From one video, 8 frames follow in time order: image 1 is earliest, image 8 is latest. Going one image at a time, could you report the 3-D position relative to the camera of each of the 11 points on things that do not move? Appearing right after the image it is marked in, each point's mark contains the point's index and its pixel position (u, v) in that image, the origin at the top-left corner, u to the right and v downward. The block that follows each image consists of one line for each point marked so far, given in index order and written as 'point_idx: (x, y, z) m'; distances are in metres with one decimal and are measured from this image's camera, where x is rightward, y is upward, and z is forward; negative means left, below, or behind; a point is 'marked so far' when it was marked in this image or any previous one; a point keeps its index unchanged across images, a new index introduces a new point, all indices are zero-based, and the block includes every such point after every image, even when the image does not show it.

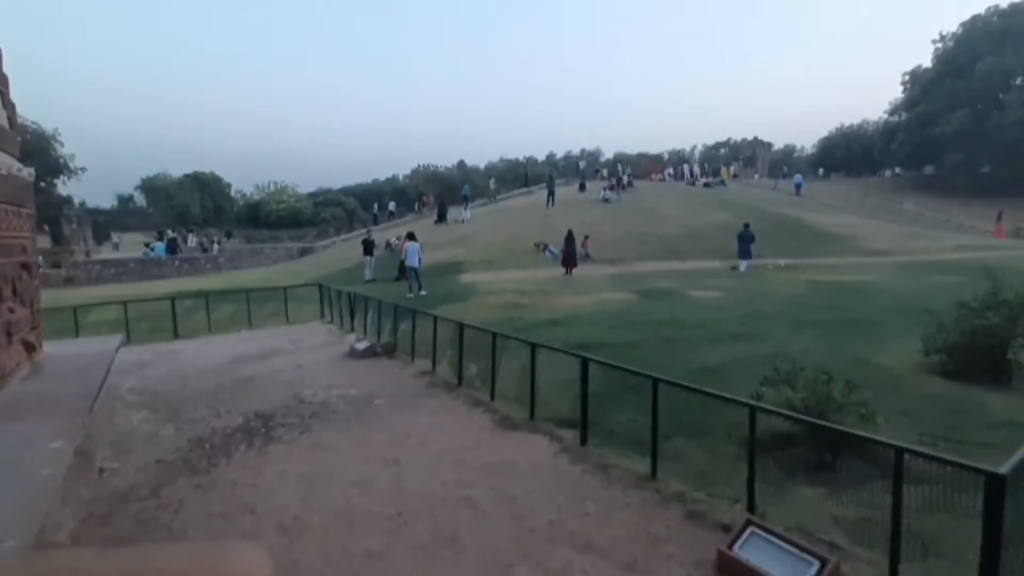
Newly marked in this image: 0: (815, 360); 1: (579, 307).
0: (+5.0, -1.3, +8.4) m
1: (+1.8, -0.5, +14.3) m
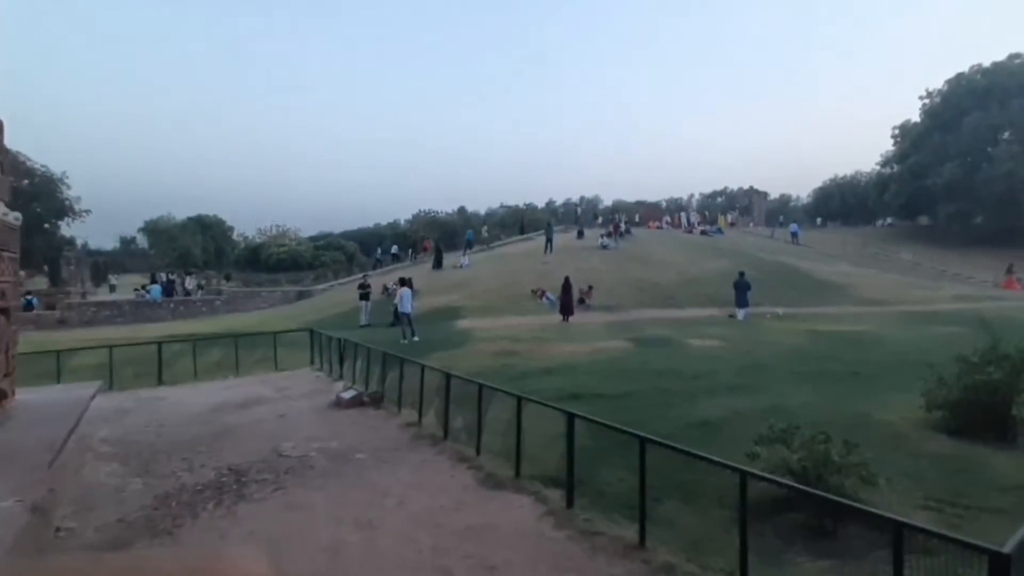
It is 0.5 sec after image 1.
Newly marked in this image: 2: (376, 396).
0: (+4.8, -2.1, +8.2) m
1: (+1.7, -1.8, +14.1) m
2: (-2.4, -1.9, +9.0) m
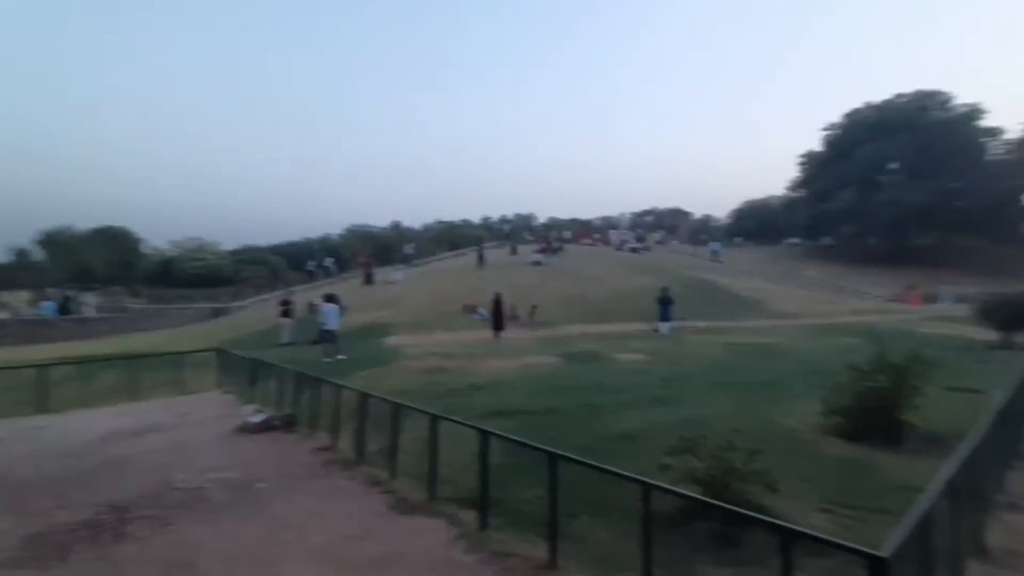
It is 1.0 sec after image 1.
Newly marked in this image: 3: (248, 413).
0: (+3.6, -2.4, +8.5) m
1: (-0.2, -2.3, +14.0) m
2: (-3.7, -2.2, +8.5) m
3: (-4.9, -2.3, +9.4) m
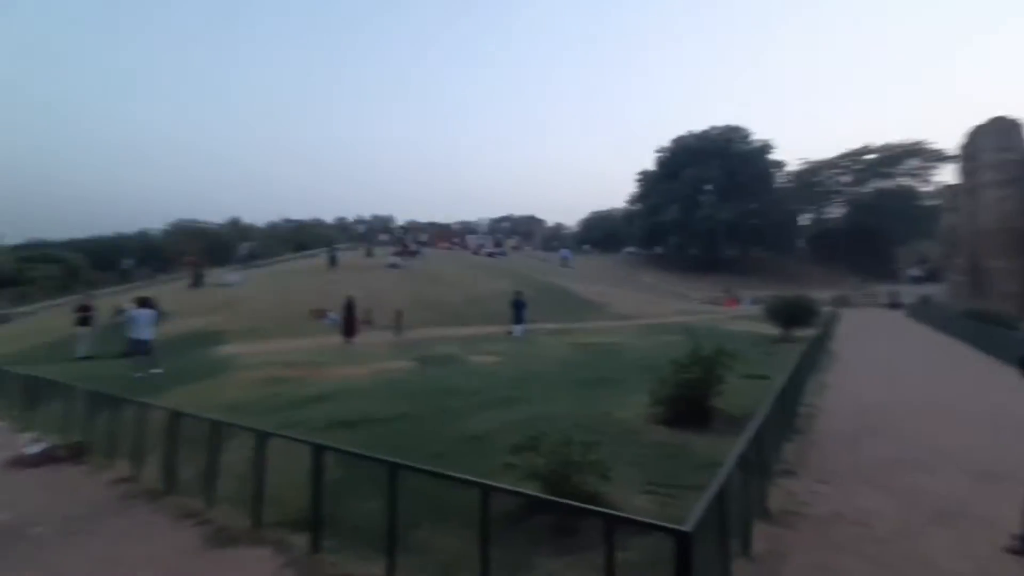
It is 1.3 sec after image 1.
0: (+1.0, -2.4, +9.0) m
1: (-4.1, -2.4, +13.3) m
2: (-6.0, -2.2, +7.0) m
3: (-7.3, -2.3, +7.6) m
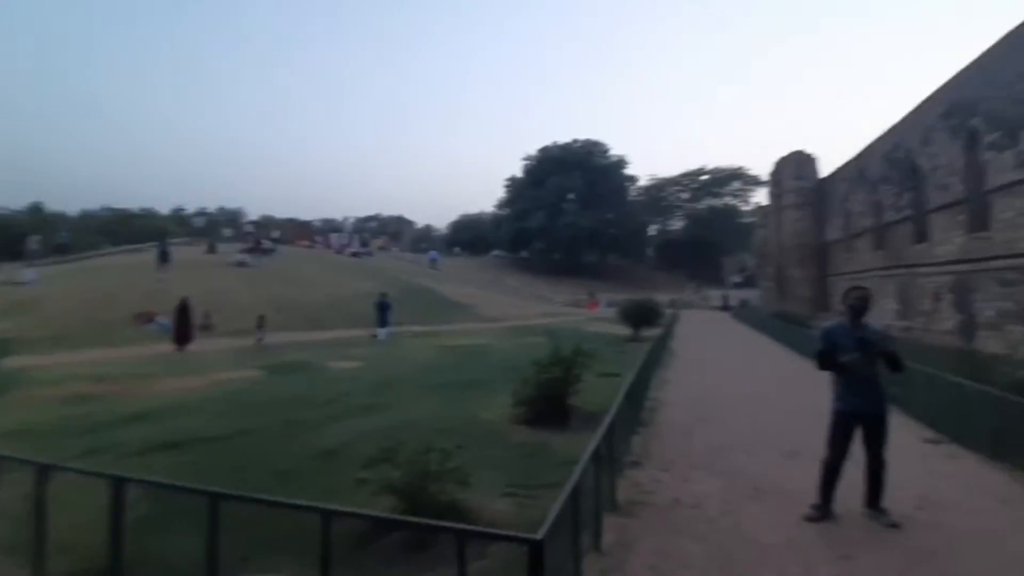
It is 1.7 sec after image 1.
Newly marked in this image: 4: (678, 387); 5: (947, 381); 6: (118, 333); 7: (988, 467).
0: (-1.3, -2.4, +8.8) m
1: (-7.4, -2.4, +11.6) m
2: (-7.6, -2.2, +5.1) m
3: (-9.1, -2.3, +5.3) m
4: (+3.9, -2.3, +12.0) m
5: (+6.9, -1.5, +8.1) m
6: (-14.1, -1.6, +18.2) m
7: (+6.2, -2.3, +6.7) m
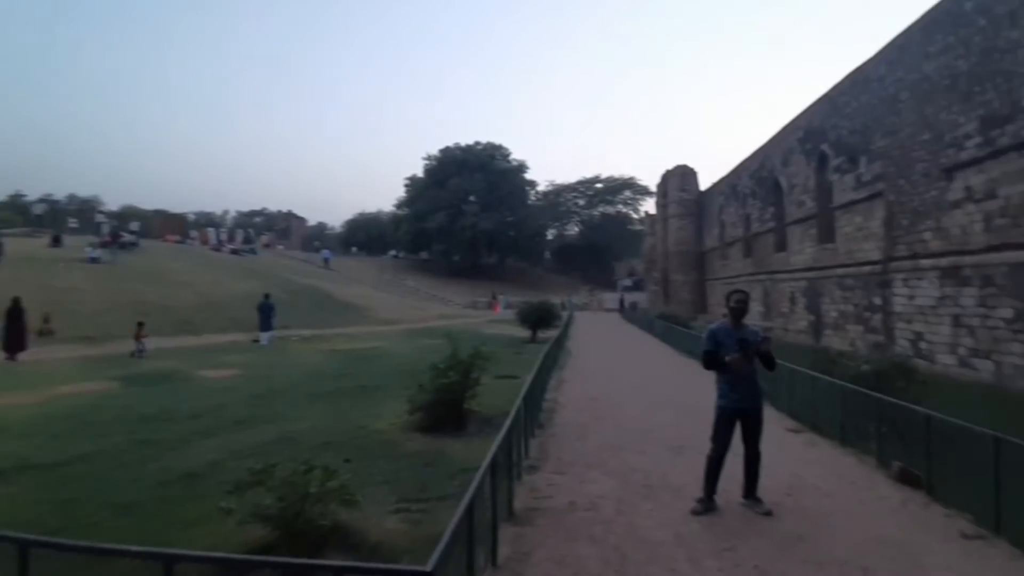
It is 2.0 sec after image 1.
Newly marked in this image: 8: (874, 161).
0: (-3.0, -2.5, +8.1) m
1: (-9.6, -2.3, +9.7) m
2: (-8.5, -2.1, +3.2) m
3: (-10.0, -2.2, +3.2) m
4: (+1.5, -2.4, +12.3) m
5: (+5.2, -1.5, +9.0) m
6: (-17.3, -1.5, +14.9) m
7: (+4.8, -2.4, +7.5) m
8: (+13.5, +4.8, +19.1) m
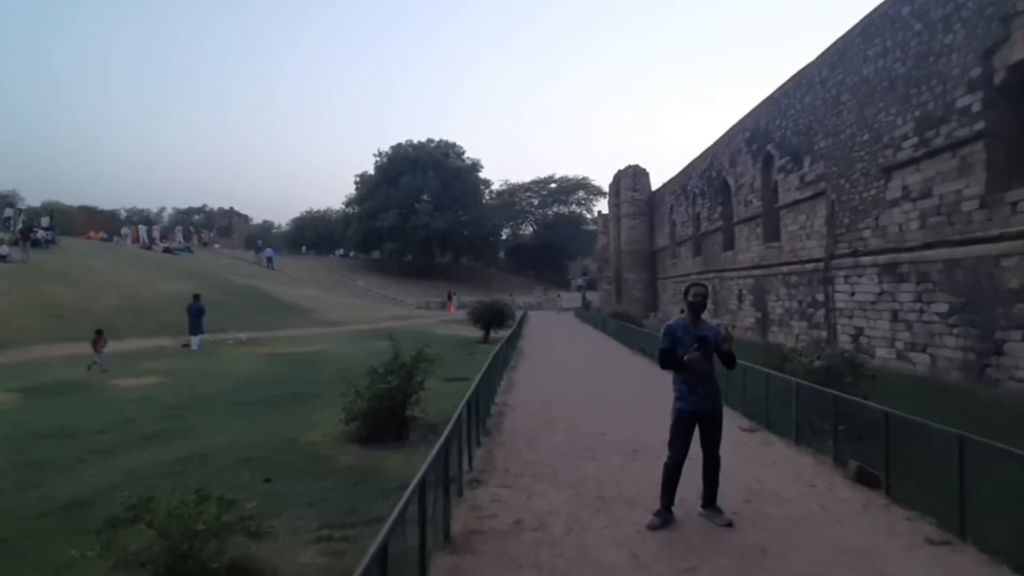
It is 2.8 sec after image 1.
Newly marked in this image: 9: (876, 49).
0: (-3.9, -2.4, +7.2) m
1: (-10.5, -2.3, +8.2) m
2: (-8.9, -2.1, +1.9) m
3: (-10.4, -2.2, +1.7) m
4: (+0.3, -2.3, +11.7) m
5: (+4.3, -1.4, +8.8) m
6: (-18.7, -1.6, +12.7) m
7: (+4.0, -2.3, +7.2) m
8: (+11.7, +4.9, +19.5) m
9: (+11.7, +7.7, +16.4) m
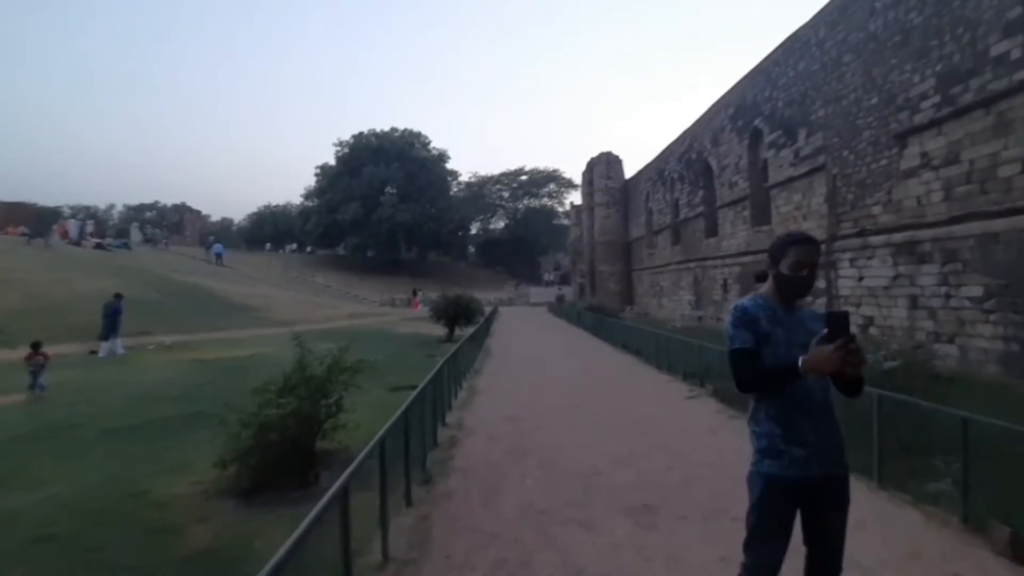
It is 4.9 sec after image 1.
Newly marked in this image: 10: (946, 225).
0: (-4.3, -2.2, +4.4) m
1: (-11.0, -2.2, +5.1) m
2: (-9.0, -2.0, -1.2) m
3: (-10.5, -2.2, -1.4) m
4: (-0.4, -2.1, +9.2) m
5: (+3.7, -1.1, +6.5) m
6: (-19.4, -1.6, +9.1) m
7: (+3.5, -2.0, +4.9) m
8: (+10.4, +5.4, +17.6) m
9: (+10.6, +8.1, +14.4) m
10: (+10.7, +1.5, +12.5) m
